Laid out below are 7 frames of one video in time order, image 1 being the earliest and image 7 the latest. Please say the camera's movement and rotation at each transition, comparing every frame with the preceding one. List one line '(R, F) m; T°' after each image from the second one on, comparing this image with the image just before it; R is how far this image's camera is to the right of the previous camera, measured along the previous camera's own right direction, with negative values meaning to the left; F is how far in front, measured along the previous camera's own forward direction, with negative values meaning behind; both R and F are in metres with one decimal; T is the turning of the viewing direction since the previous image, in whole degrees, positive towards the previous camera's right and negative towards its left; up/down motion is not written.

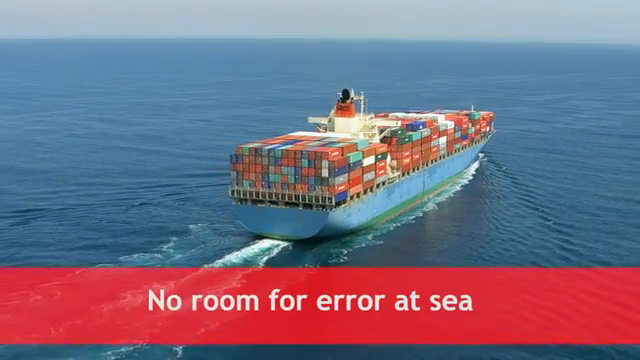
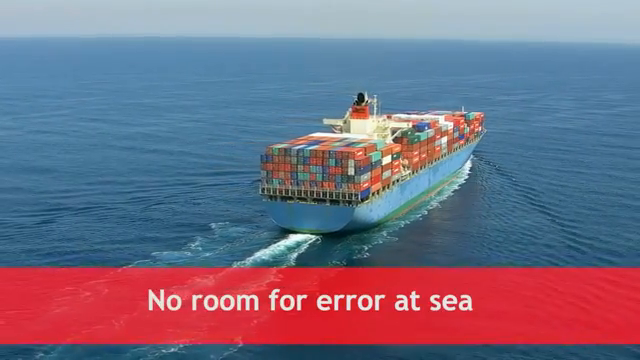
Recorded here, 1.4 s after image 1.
(-2.8, -1.6) m; +1°
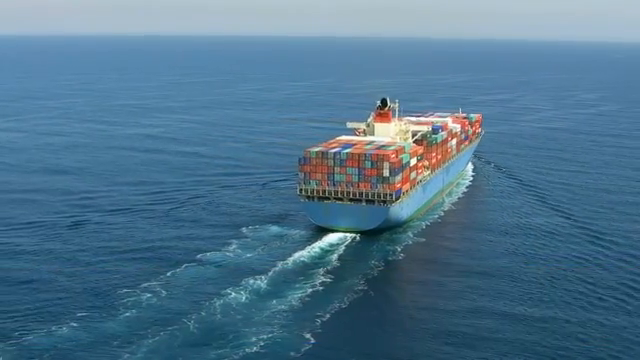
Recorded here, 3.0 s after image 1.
(-3.5, -1.0) m; +1°
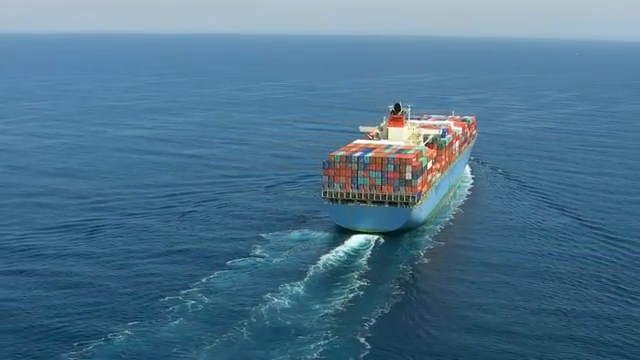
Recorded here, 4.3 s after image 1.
(-3.1, -0.2) m; +2°
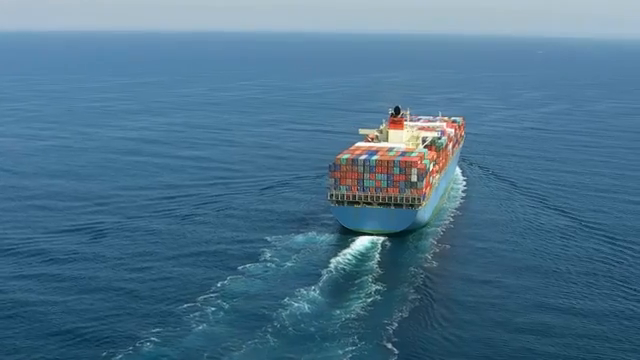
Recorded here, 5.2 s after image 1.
(-1.9, 0.0) m; +2°
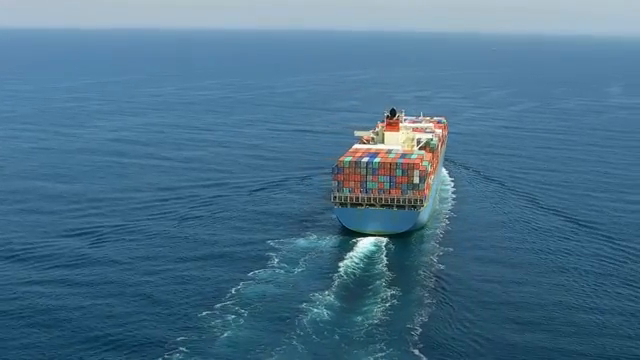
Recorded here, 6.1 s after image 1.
(-2.3, +0.1) m; +2°
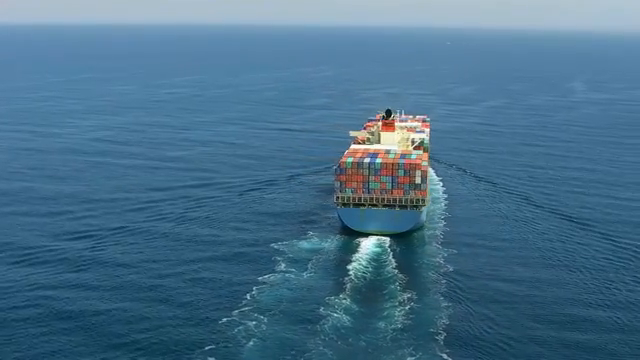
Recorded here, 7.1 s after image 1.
(-2.3, +0.4) m; +2°
